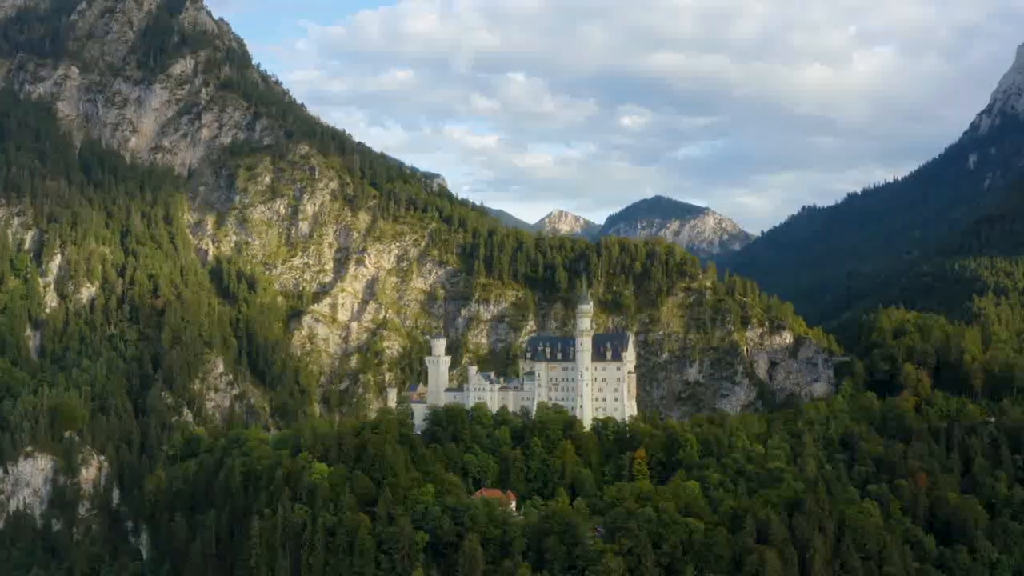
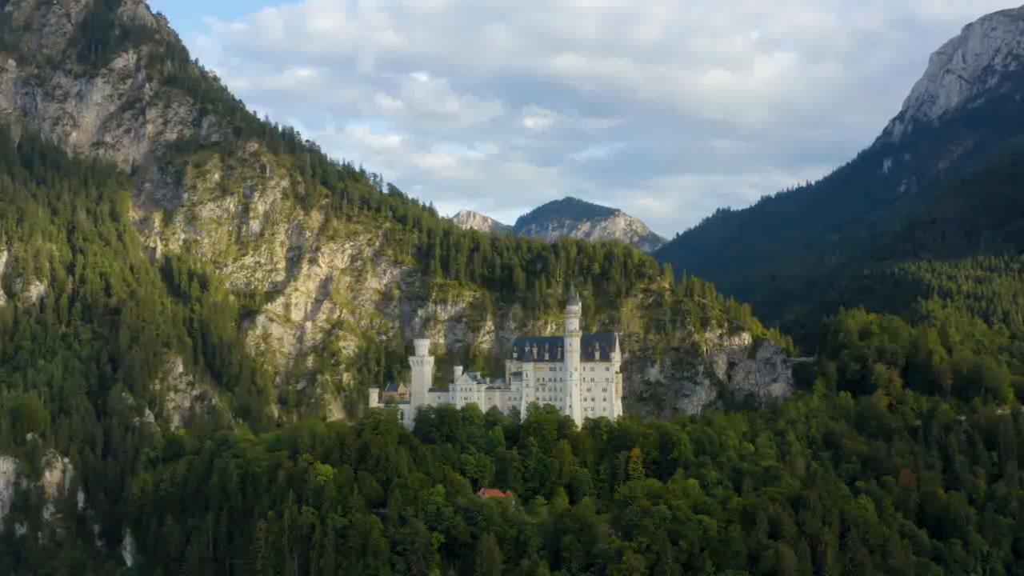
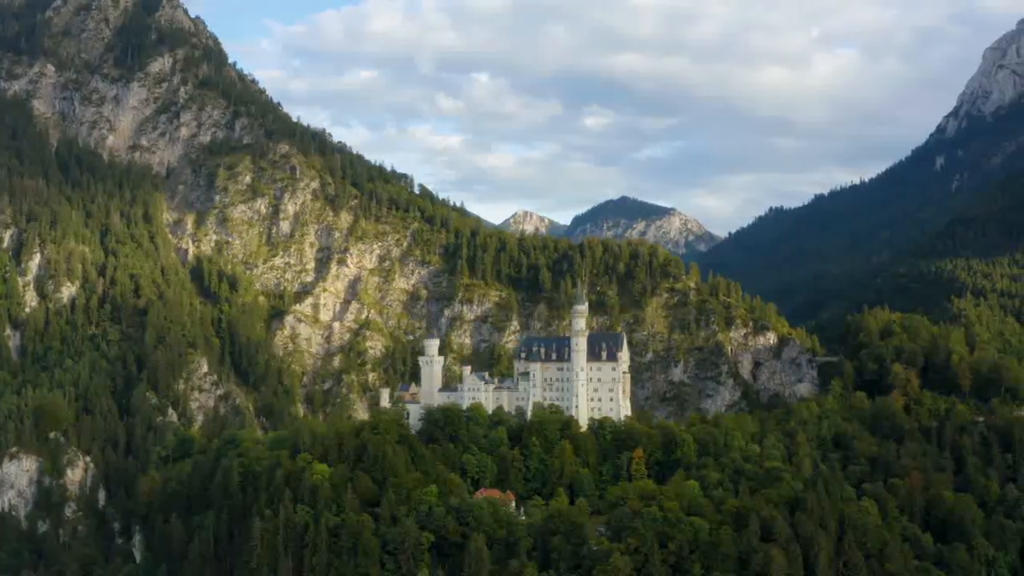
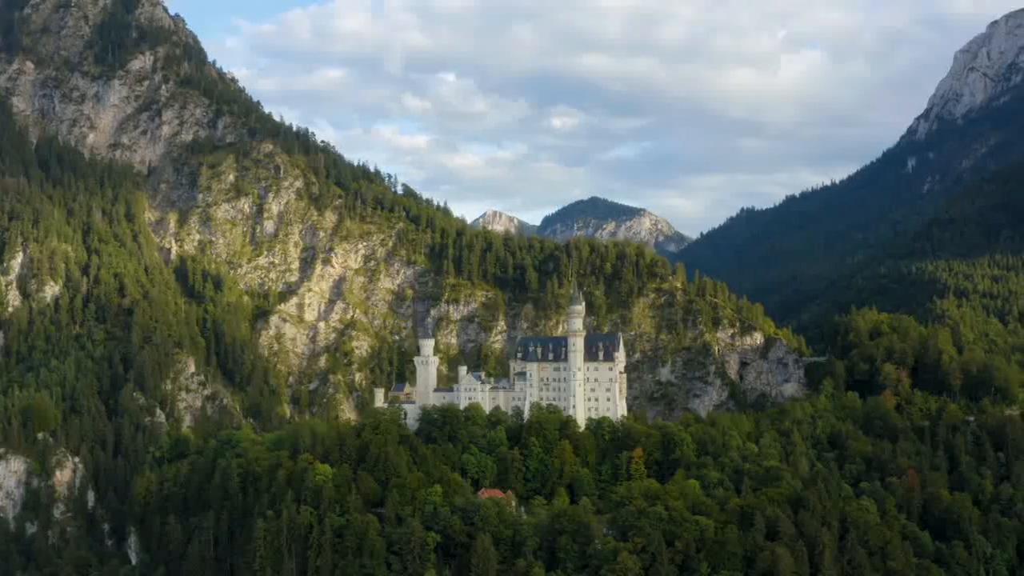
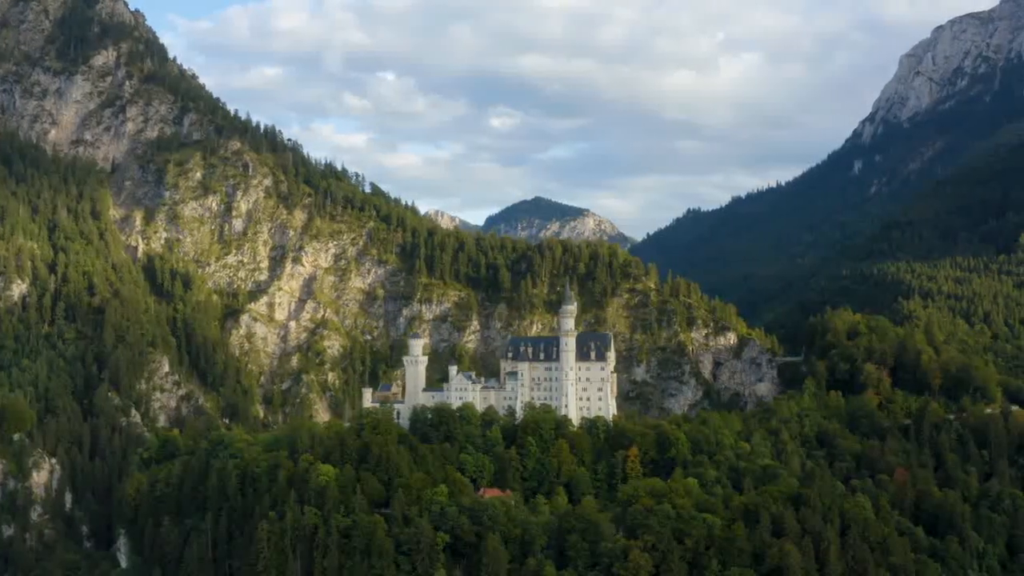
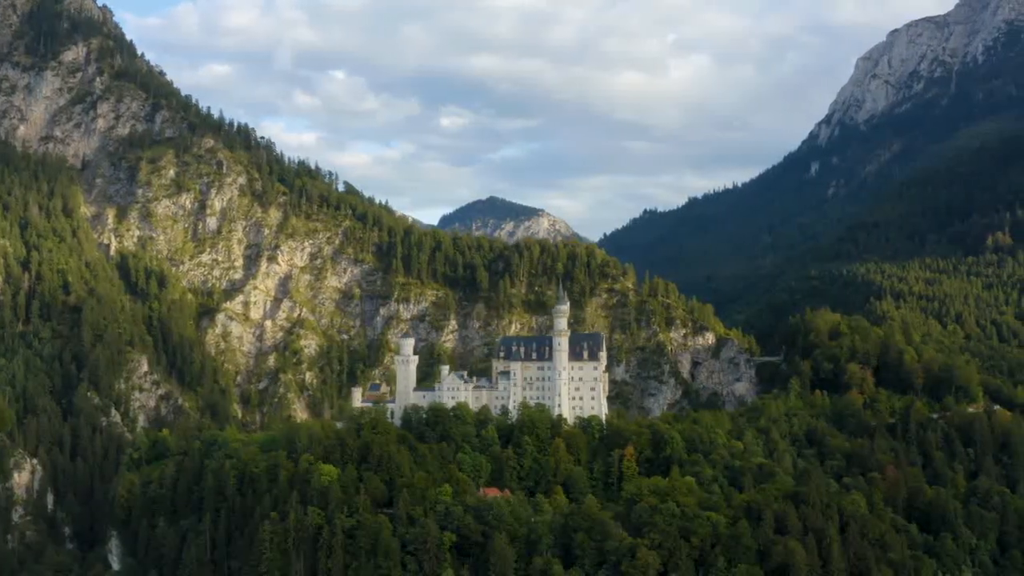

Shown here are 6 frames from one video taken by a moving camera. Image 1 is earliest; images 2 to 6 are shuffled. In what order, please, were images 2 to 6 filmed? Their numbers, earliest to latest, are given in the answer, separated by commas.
3, 4, 2, 5, 6
